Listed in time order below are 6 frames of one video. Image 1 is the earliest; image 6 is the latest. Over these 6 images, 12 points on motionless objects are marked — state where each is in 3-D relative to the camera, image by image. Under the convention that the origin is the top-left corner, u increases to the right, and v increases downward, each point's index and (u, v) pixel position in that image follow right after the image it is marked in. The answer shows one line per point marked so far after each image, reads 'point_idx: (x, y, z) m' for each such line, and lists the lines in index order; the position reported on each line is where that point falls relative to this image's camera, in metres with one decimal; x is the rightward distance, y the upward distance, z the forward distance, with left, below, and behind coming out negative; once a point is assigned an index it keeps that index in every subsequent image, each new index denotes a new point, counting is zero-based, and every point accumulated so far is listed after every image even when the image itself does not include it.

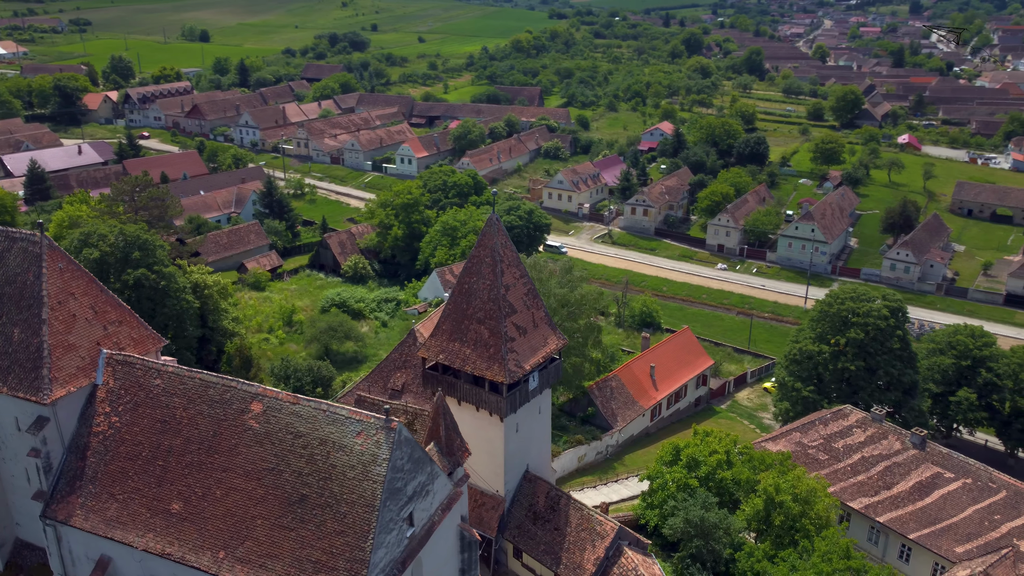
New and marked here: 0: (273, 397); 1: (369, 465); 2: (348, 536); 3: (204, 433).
0: (-4.5, -2.1, +15.4) m
1: (-2.5, -3.1, +14.3) m
2: (-2.8, -4.3, +14.0) m
3: (-5.9, -2.8, +15.6) m
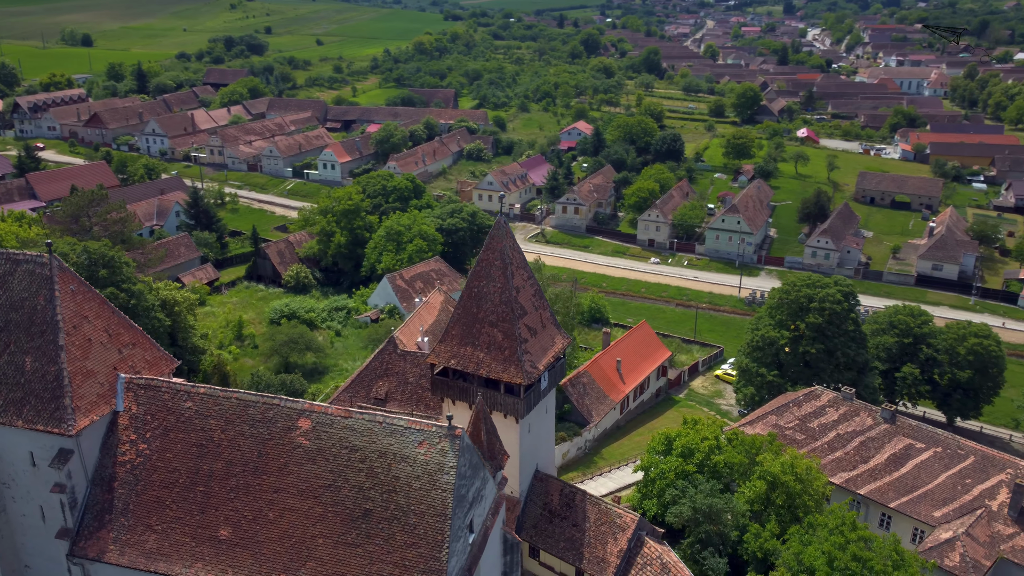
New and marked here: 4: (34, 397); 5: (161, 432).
0: (-3.5, -2.3, +15.0) m
1: (-1.3, -3.2, +14.2) m
2: (-1.6, -4.4, +13.8) m
3: (-4.9, -3.1, +15.1) m
4: (-8.8, -2.0, +15.1) m
5: (-6.7, -2.8, +15.5) m
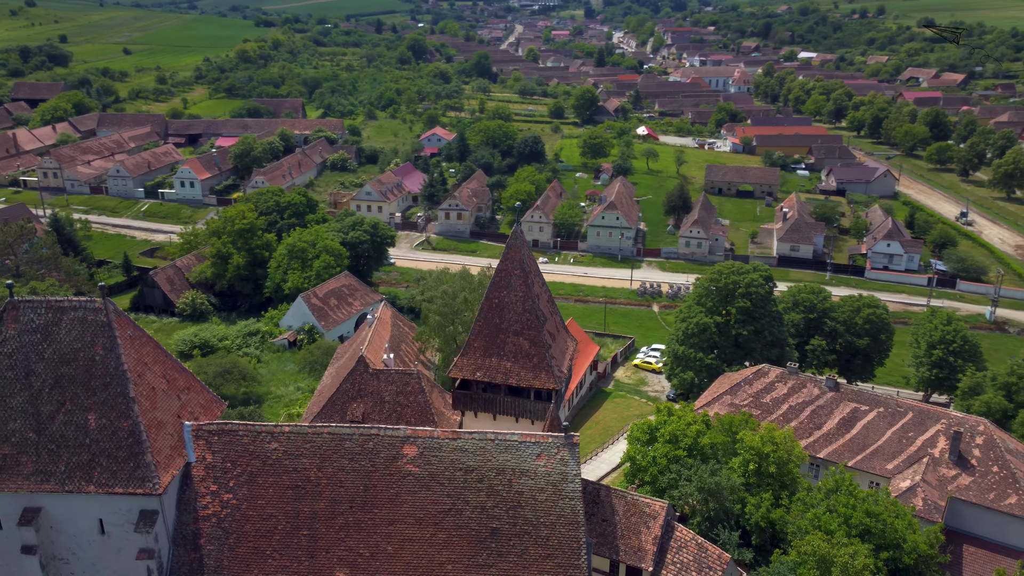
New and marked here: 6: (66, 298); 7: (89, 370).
0: (-1.5, -2.7, +14.7) m
1: (+0.9, -3.5, +14.4) m
2: (+0.8, -4.6, +14.0) m
3: (-2.8, -3.6, +14.4) m
4: (-6.8, -2.8, +13.6) m
5: (-4.7, -3.4, +14.5) m
6: (-7.7, -0.2, +14.0) m
7: (-7.2, -1.4, +13.8) m
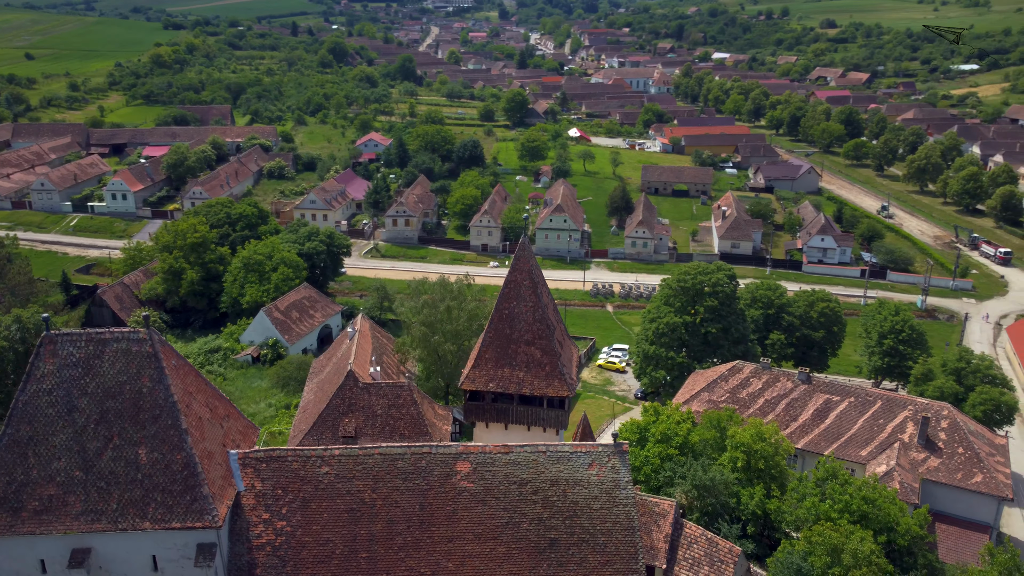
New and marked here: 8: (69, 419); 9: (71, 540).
0: (-0.6, -3.0, +14.8) m
1: (+1.8, -3.7, +14.7) m
2: (+1.8, -4.8, +14.3) m
3: (-1.8, -3.9, +14.4) m
4: (-5.7, -3.3, +13.2) m
5: (-3.7, -3.8, +14.3) m
6: (-6.7, -0.7, +13.5) m
7: (-6.2, -1.9, +13.4) m
8: (-7.2, -2.1, +13.3) m
9: (-7.1, -4.1, +13.1) m
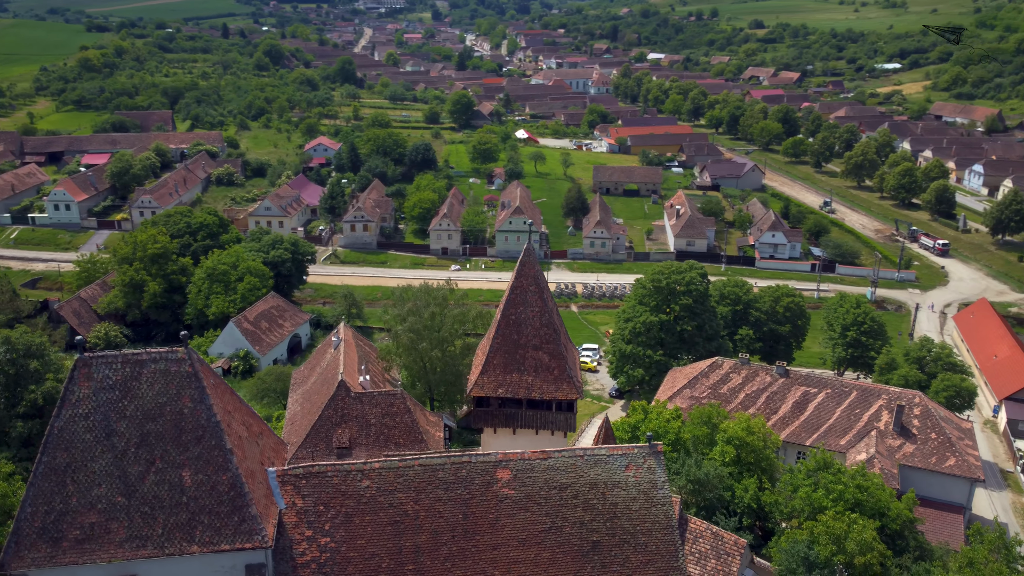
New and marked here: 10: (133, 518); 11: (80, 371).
0: (+0.1, -3.2, +15.0) m
1: (+2.6, -3.8, +15.0) m
2: (+2.6, -4.9, +14.6) m
3: (-1.0, -4.1, +14.5) m
4: (-4.8, -3.6, +13.0) m
5: (-3.0, -4.0, +14.2) m
6: (-5.9, -1.0, +13.2) m
7: (-5.4, -2.2, +13.1) m
8: (-6.4, -2.5, +12.9) m
9: (-6.2, -4.4, +12.8) m
10: (-5.9, -3.6, +12.8) m
11: (-6.8, -1.3, +12.9) m
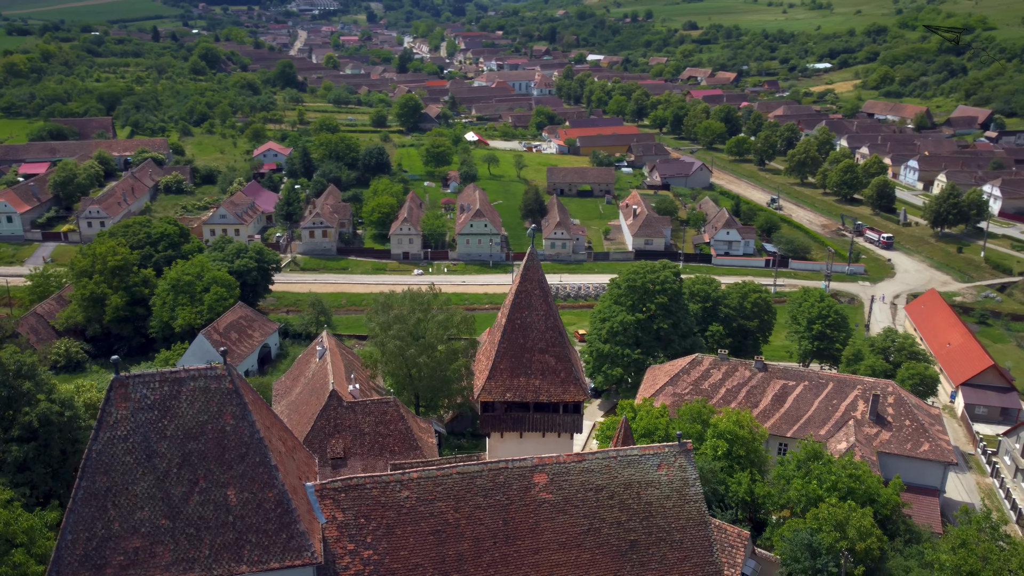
0: (+0.8, -3.2, +15.1) m
1: (+3.2, -3.8, +15.3) m
2: (+3.3, -5.0, +15.0) m
3: (-0.3, -4.2, +14.5) m
4: (-4.0, -3.8, +12.7) m
5: (-2.2, -4.2, +14.1) m
6: (-5.2, -1.3, +12.9) m
7: (-4.6, -2.4, +12.8) m
8: (-5.6, -2.7, +12.5) m
9: (-5.4, -4.6, +12.4) m
10: (-5.1, -3.9, +12.5) m
11: (-6.0, -1.6, +12.5) m
